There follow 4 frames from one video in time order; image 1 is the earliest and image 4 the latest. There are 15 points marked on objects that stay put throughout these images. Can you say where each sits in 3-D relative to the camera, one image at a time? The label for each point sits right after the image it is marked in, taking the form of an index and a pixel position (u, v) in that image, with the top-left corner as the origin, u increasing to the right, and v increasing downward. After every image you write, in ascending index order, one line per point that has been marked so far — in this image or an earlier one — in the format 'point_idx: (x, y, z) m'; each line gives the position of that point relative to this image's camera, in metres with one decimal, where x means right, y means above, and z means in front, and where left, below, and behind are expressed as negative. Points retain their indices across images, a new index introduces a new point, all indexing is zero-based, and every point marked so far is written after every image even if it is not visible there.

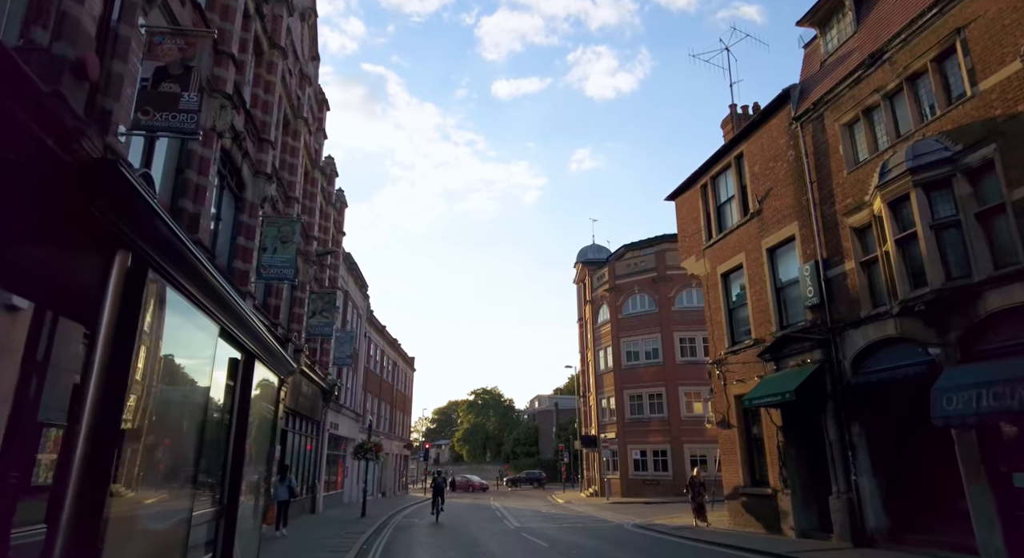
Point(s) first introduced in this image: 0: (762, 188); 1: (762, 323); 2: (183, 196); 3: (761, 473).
0: (+6.6, +2.4, +17.9) m
1: (+6.5, -1.2, +17.7) m
2: (-5.8, +1.5, +11.9) m
3: (+6.5, -5.0, +17.6) m
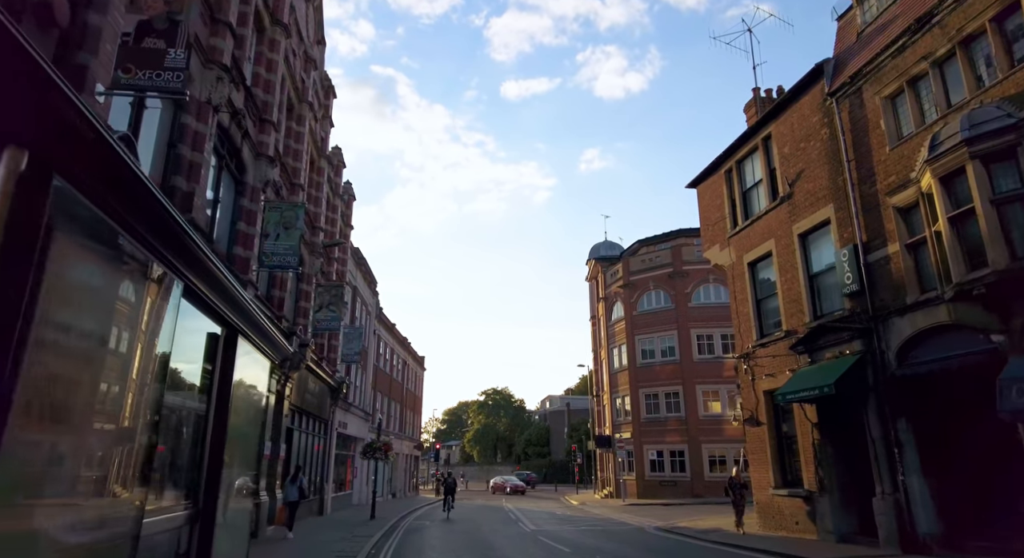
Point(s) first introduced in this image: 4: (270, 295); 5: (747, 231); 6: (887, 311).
0: (+7.0, +2.7, +16.9) m
1: (+6.9, -0.9, +16.6) m
2: (-5.5, +1.7, +11.0) m
3: (+6.9, -4.7, +16.6) m
4: (-6.4, -0.4, +18.0) m
5: (+6.6, +1.3, +19.0) m
6: (+7.3, -0.6, +13.2) m
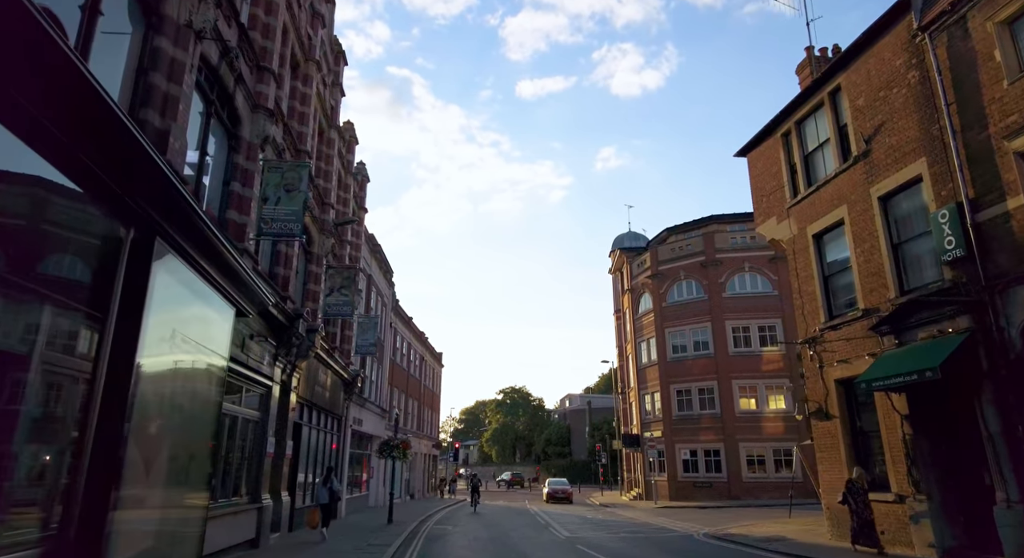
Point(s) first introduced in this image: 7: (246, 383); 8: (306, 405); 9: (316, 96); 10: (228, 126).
0: (+7.7, +3.3, +14.6) m
1: (+7.6, -0.2, +14.4) m
2: (-4.9, +2.3, +9.0) m
3: (+7.6, -4.1, +14.3) m
4: (-5.6, +0.2, +16.0) m
5: (+7.4, +2.0, +16.7) m
6: (+7.9, 0.0, +10.9) m
7: (-5.5, -2.1, +14.1) m
8: (-5.9, -3.6, +19.3) m
9: (-5.3, +5.0, +18.6) m
10: (-5.2, +2.8, +12.6) m
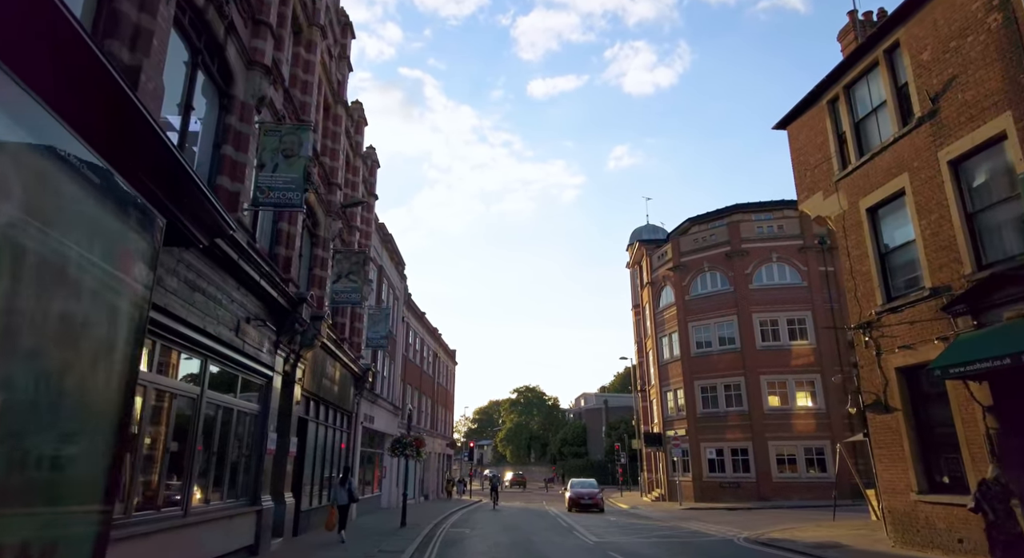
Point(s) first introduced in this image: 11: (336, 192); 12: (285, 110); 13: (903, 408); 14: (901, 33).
0: (+8.1, +3.8, +13.0) m
1: (+8.1, +0.3, +12.8) m
2: (-4.5, +2.7, +7.7) m
3: (+8.1, -3.6, +12.7) m
4: (-5.1, +0.6, +14.6) m
5: (+7.9, +2.4, +15.1) m
6: (+8.3, +0.5, +9.3) m
7: (-5.0, -1.7, +12.8) m
8: (-5.3, -3.2, +17.9) m
9: (-4.8, +5.4, +17.2) m
10: (-4.8, +3.3, +11.3) m
11: (-5.0, +2.5, +19.4) m
12: (-4.7, +3.5, +14.0) m
13: (+7.8, -2.6, +13.5) m
14: (+8.1, +5.1, +14.0) m
